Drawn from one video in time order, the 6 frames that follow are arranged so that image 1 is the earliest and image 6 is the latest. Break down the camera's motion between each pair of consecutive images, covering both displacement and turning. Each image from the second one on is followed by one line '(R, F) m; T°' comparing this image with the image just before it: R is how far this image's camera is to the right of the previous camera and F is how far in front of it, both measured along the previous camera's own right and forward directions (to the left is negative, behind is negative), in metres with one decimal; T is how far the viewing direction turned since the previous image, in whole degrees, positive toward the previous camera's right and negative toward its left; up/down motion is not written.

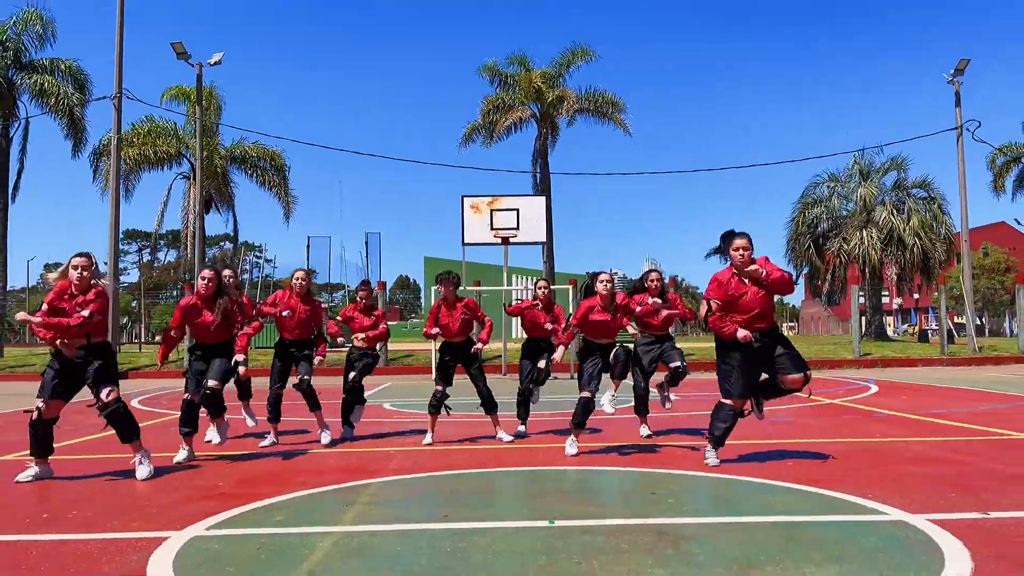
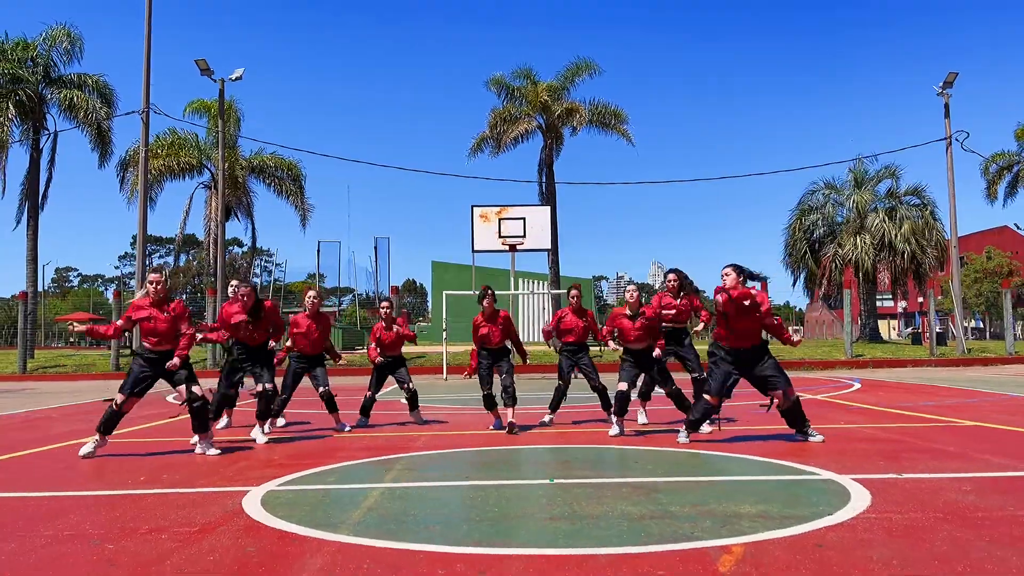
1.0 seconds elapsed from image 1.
(0.0, -1.1) m; 0°
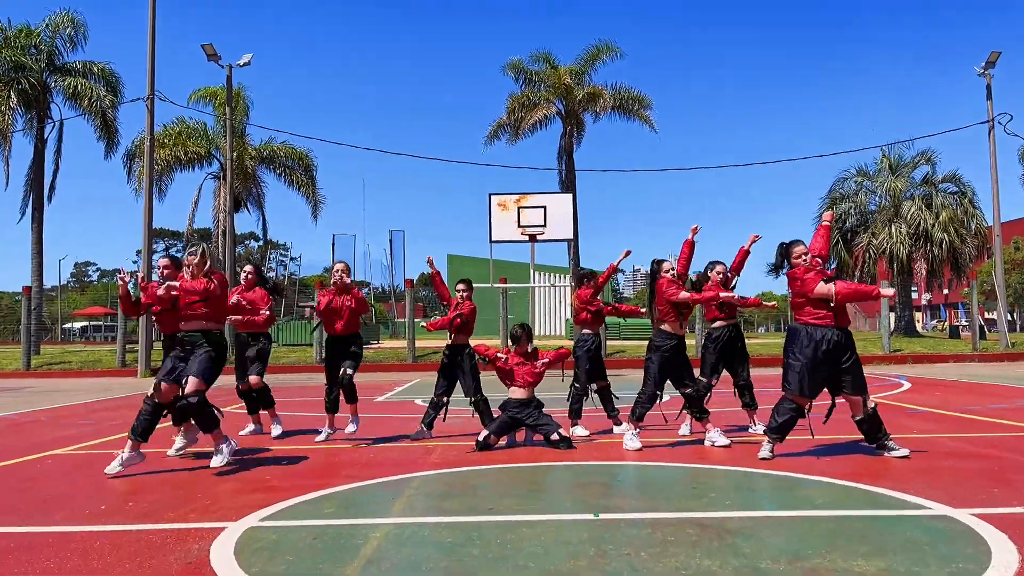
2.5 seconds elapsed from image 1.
(-0.1, +1.0) m; -1°
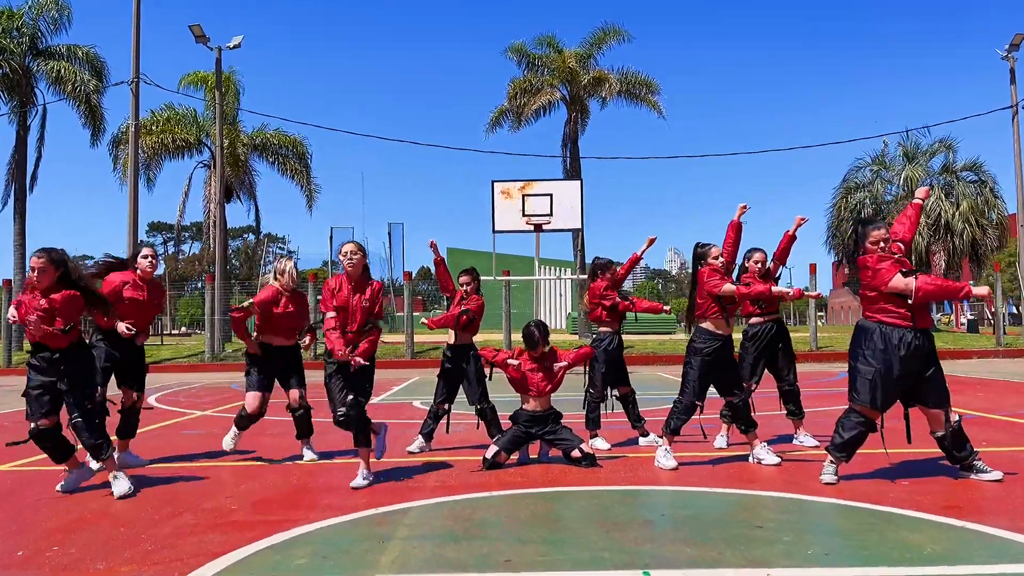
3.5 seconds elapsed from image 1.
(-0.1, +1.0) m; 0°
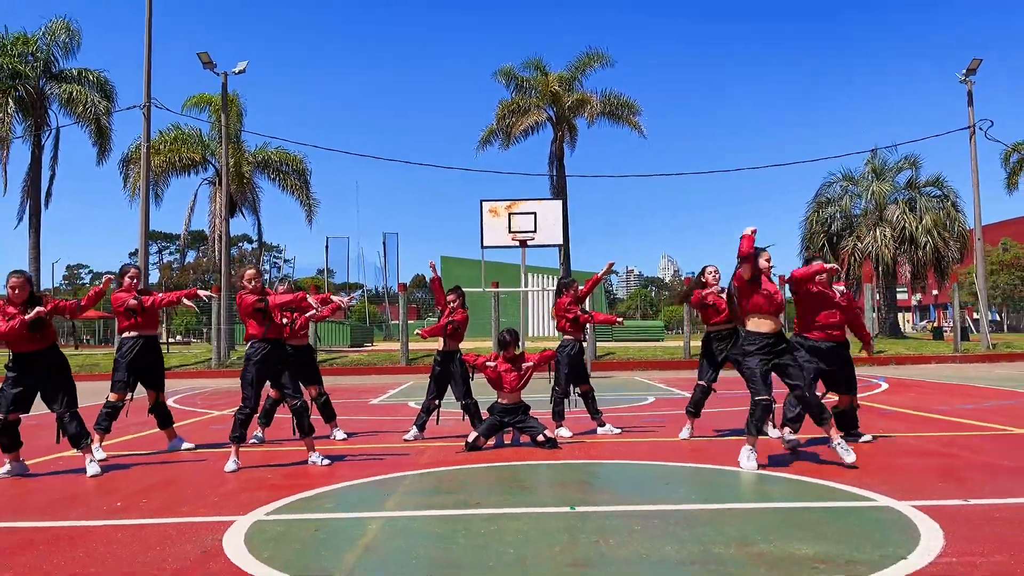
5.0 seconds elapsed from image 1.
(+0.2, -1.4) m; 0°
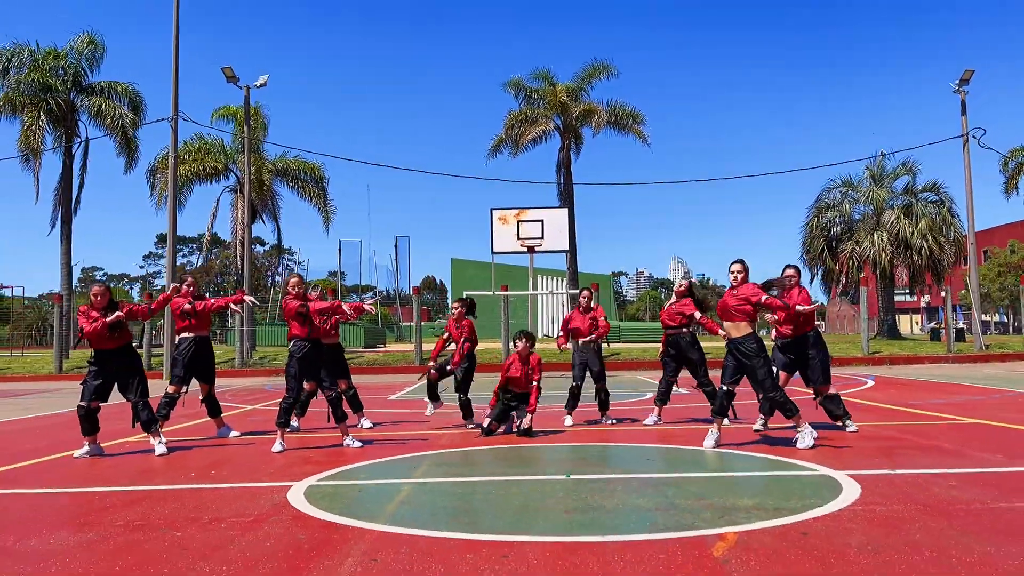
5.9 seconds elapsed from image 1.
(0.0, -1.0) m; -1°
